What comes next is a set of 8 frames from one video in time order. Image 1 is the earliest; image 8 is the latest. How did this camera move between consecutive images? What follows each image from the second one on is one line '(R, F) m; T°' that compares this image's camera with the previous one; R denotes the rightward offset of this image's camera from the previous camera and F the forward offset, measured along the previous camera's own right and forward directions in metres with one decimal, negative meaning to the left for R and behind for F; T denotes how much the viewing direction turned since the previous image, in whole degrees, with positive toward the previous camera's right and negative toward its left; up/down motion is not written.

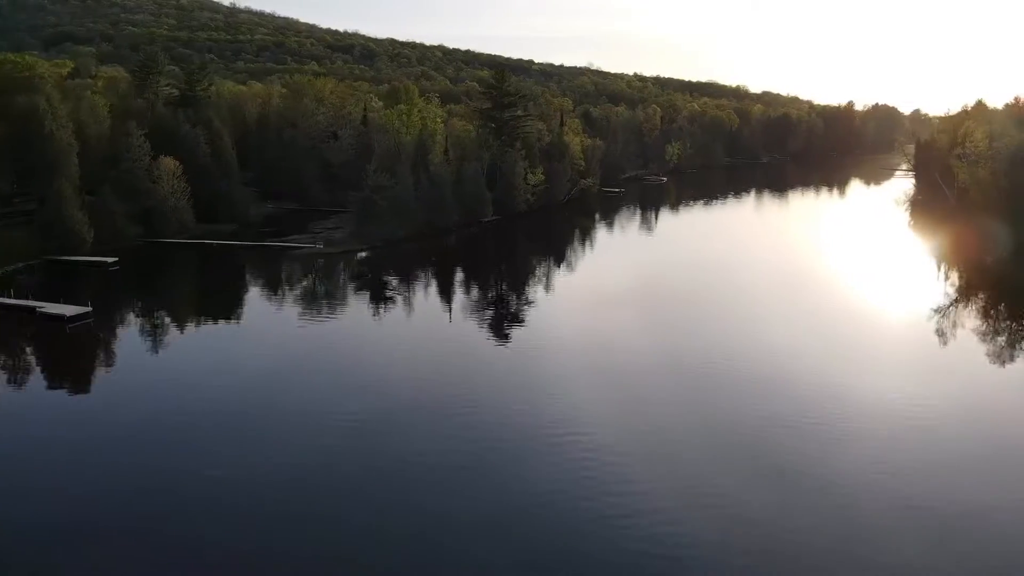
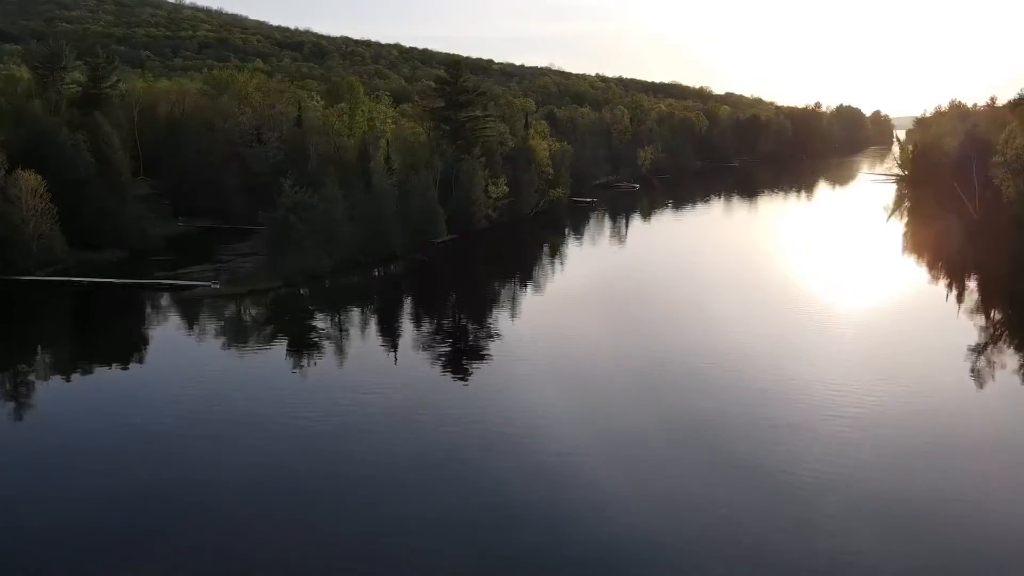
(+0.2, +8.7) m; +3°
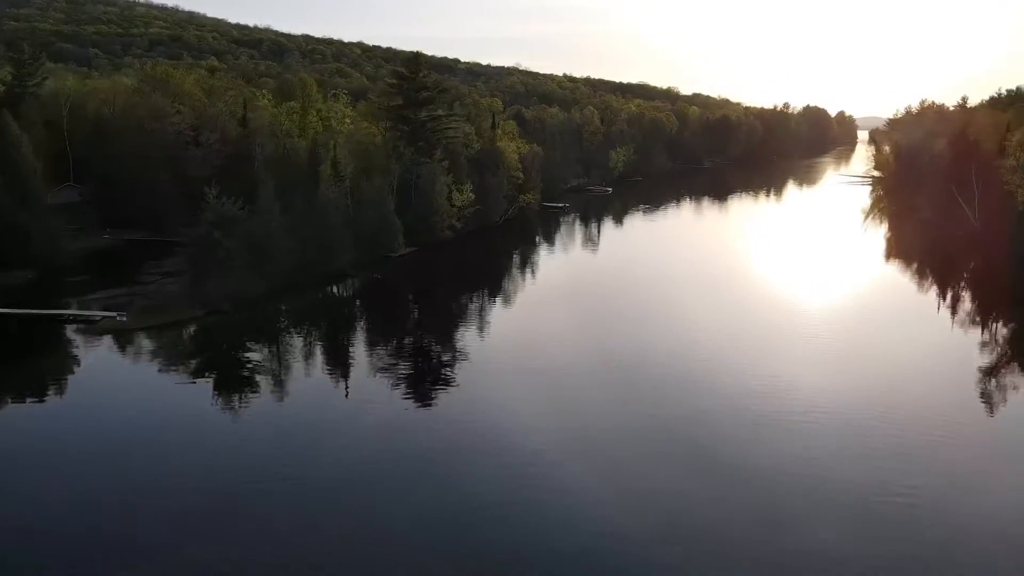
(+0.1, +4.5) m; +2°
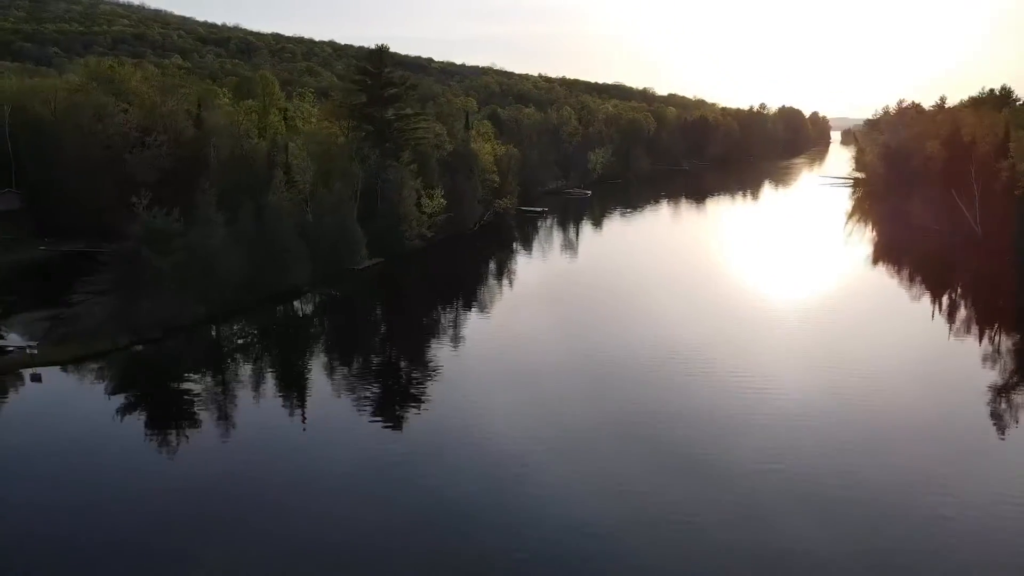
(0.0, +3.2) m; +2°
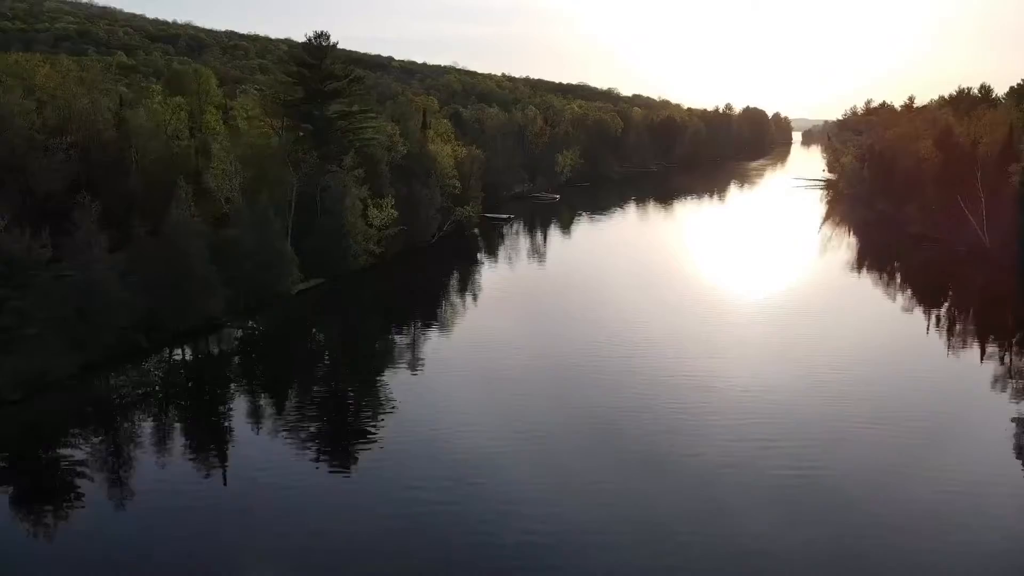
(+0.1, +4.8) m; +3°
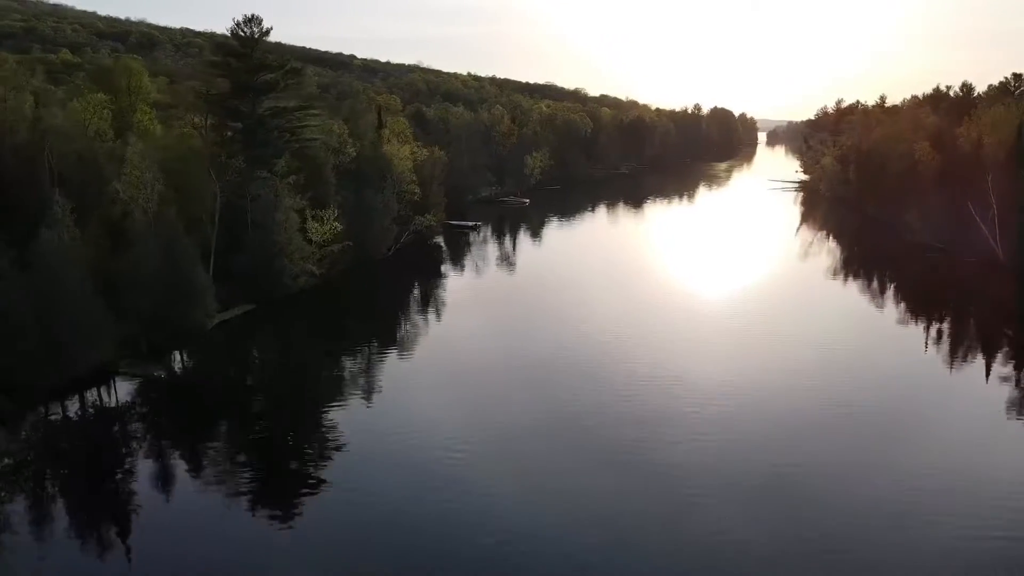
(+0.1, +4.4) m; +2°
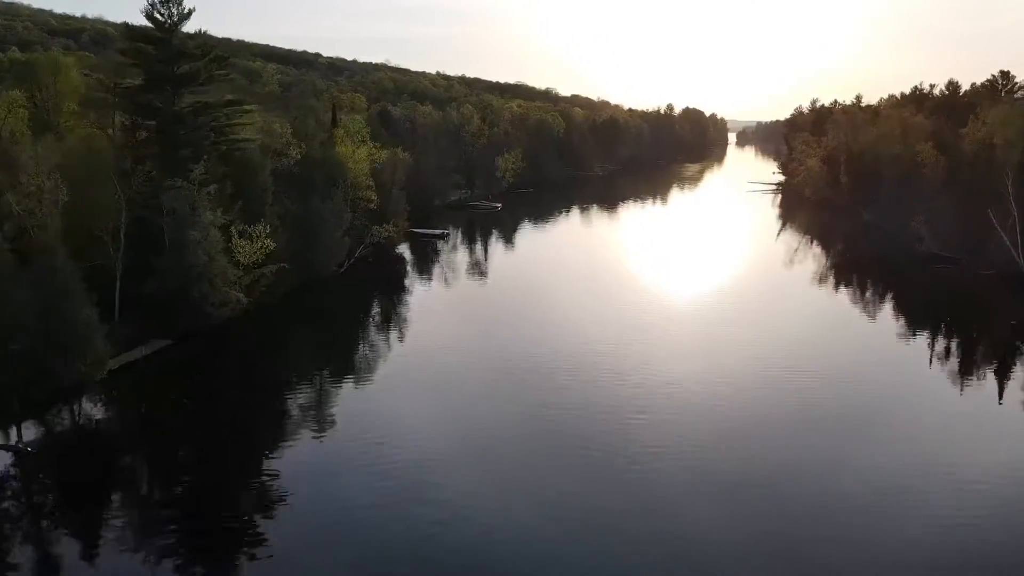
(+0.1, +4.1) m; +2°
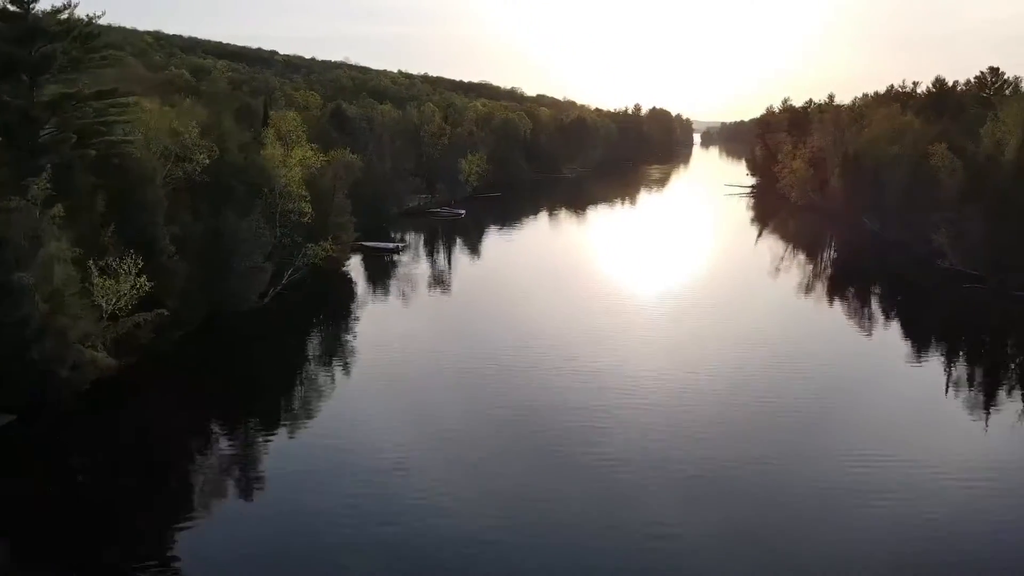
(+0.1, +5.3) m; +2°
